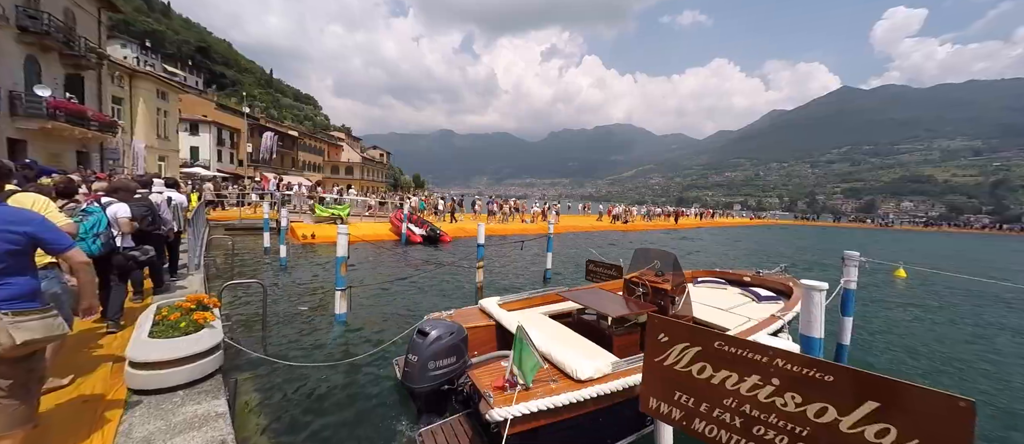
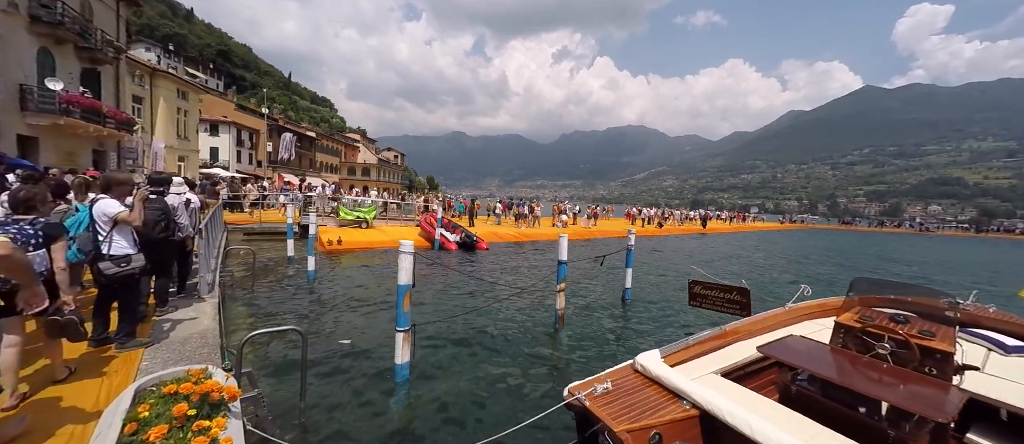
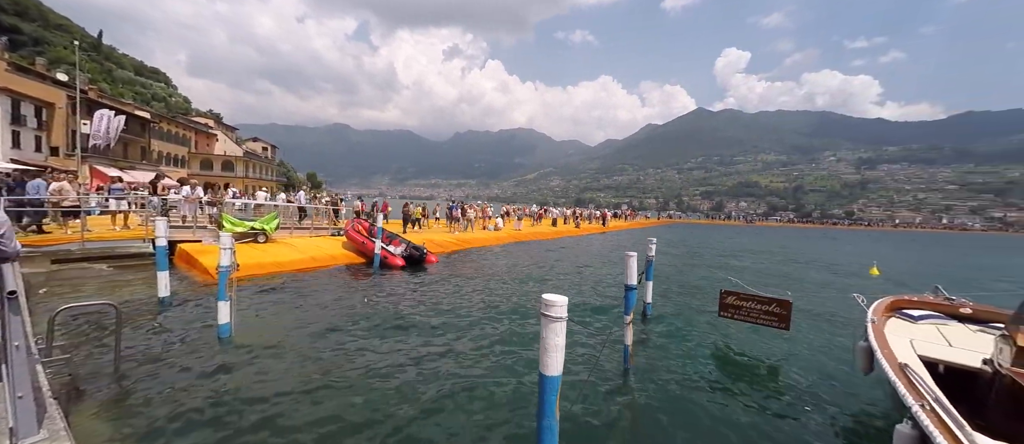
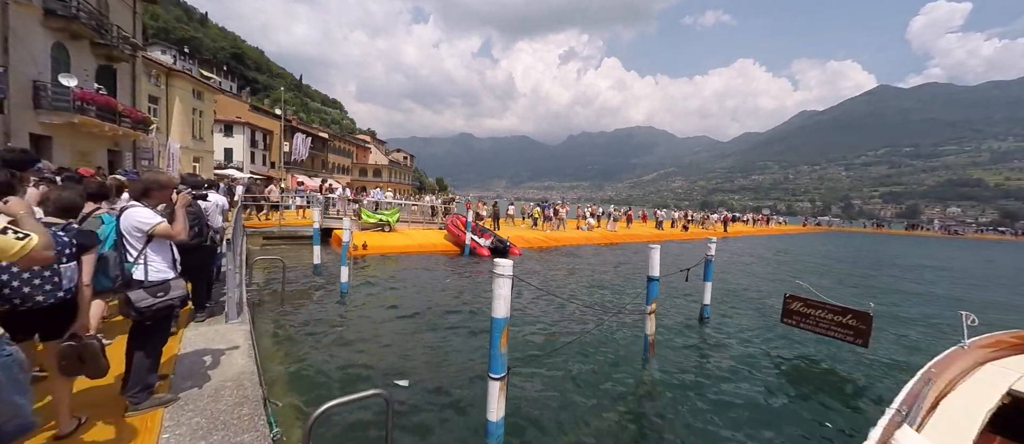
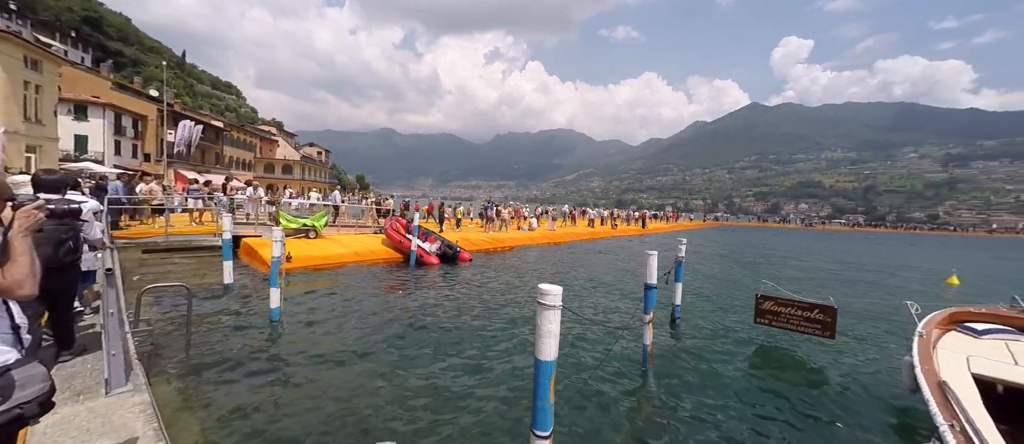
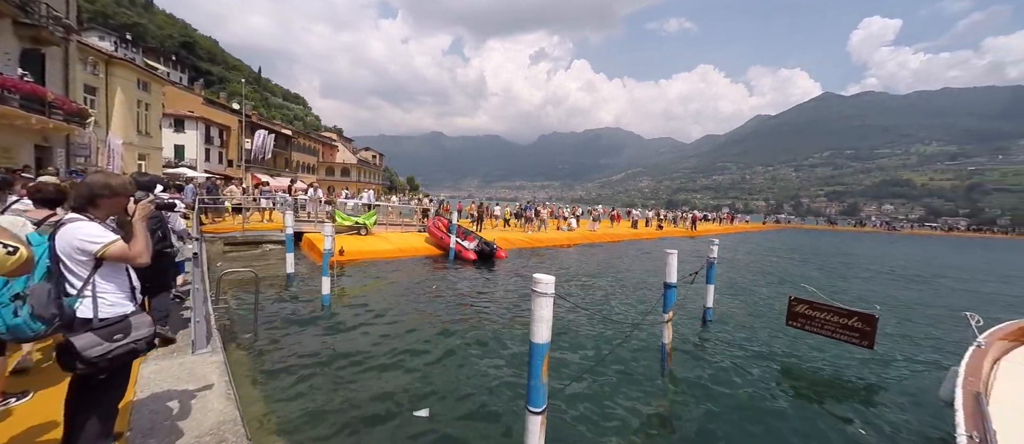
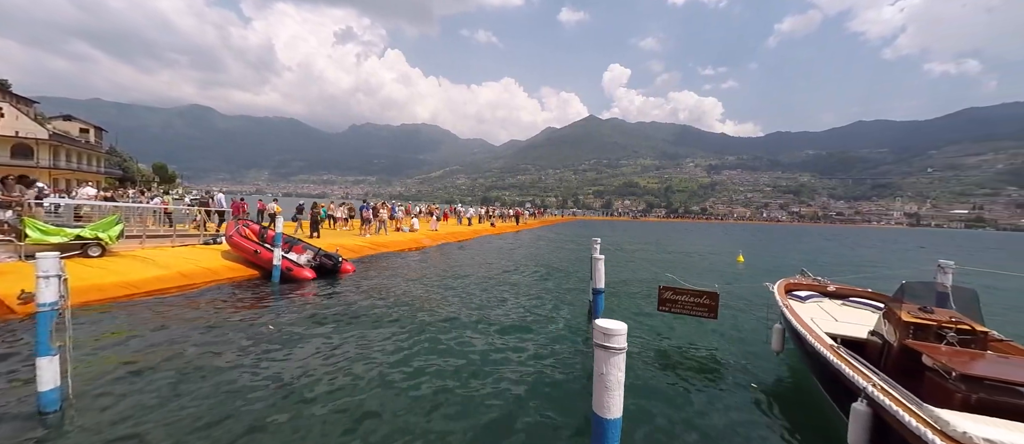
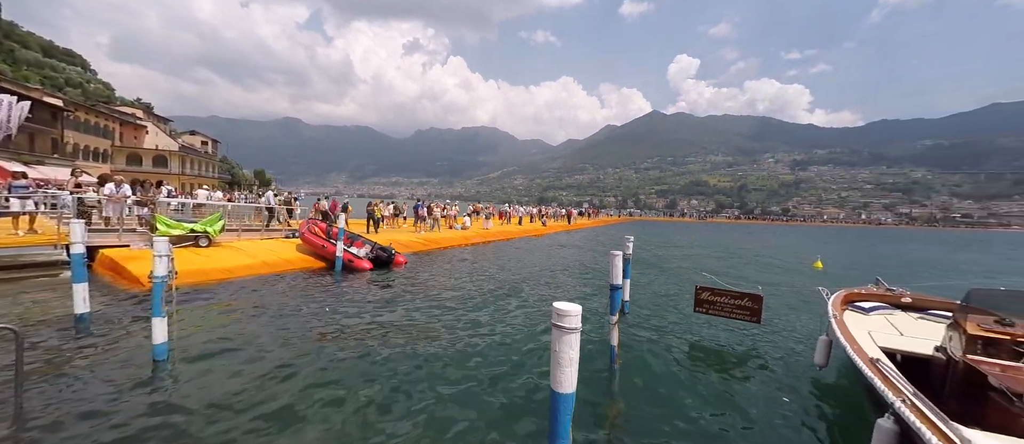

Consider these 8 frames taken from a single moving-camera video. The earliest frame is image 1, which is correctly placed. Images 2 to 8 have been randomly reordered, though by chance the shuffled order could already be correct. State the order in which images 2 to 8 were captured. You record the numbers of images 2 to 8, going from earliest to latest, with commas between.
2, 4, 6, 5, 3, 8, 7
